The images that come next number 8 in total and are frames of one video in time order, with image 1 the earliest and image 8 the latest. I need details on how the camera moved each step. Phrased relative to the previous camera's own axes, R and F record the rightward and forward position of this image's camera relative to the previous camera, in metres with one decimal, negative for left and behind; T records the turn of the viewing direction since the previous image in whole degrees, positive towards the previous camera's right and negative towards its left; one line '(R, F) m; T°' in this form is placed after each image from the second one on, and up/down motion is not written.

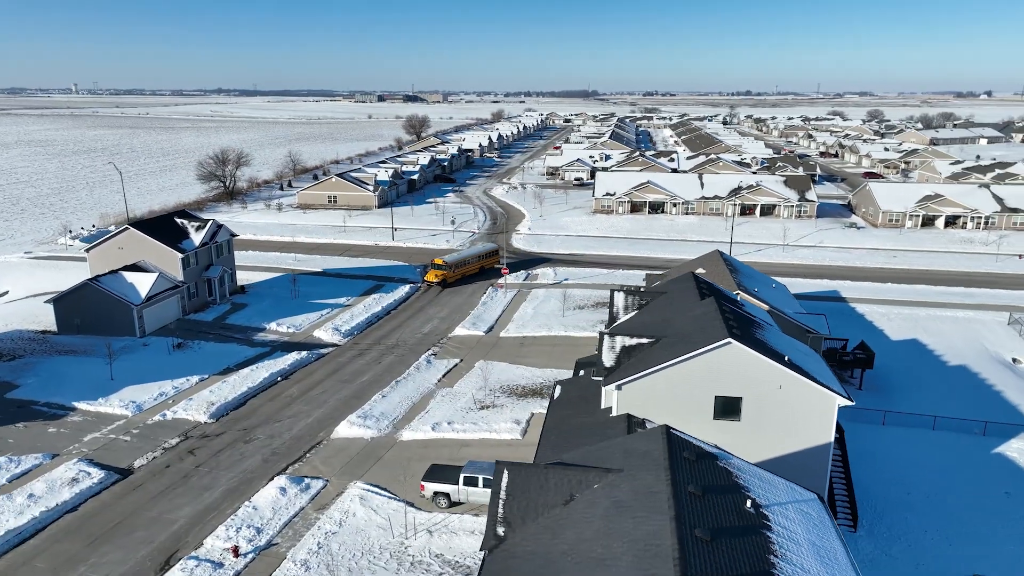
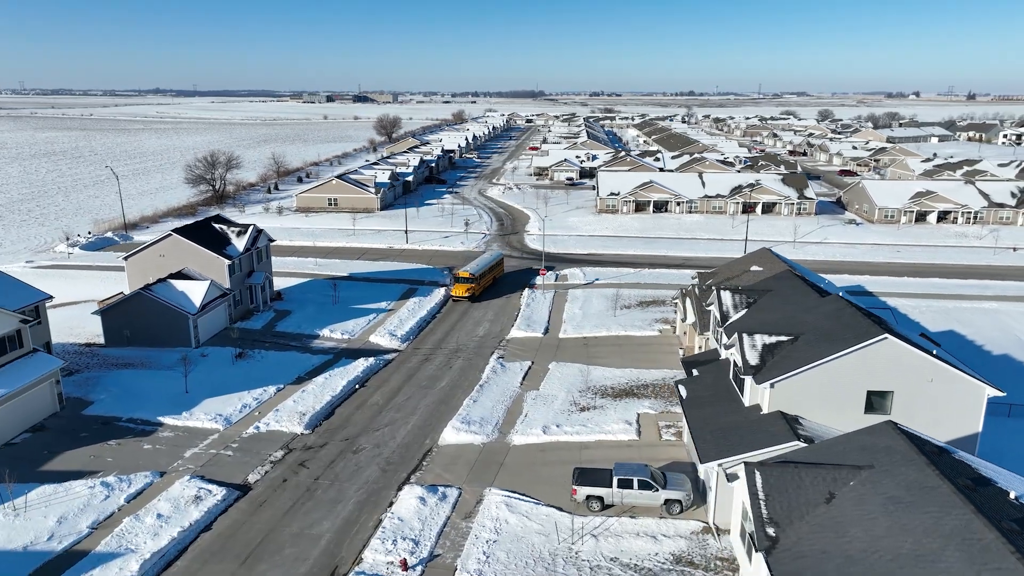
(-5.4, +0.3) m; +4°
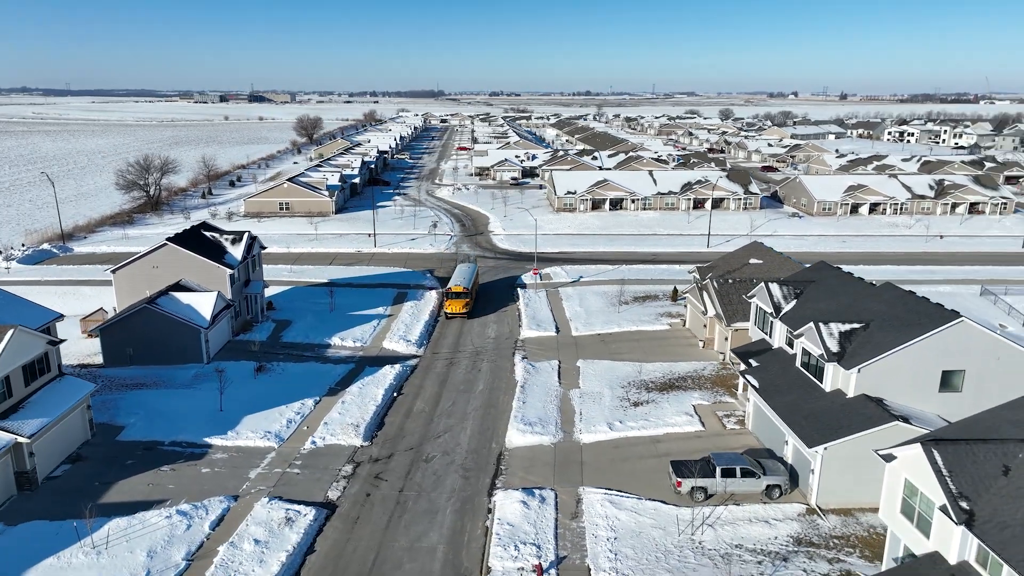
(-5.3, +0.4) m; +8°
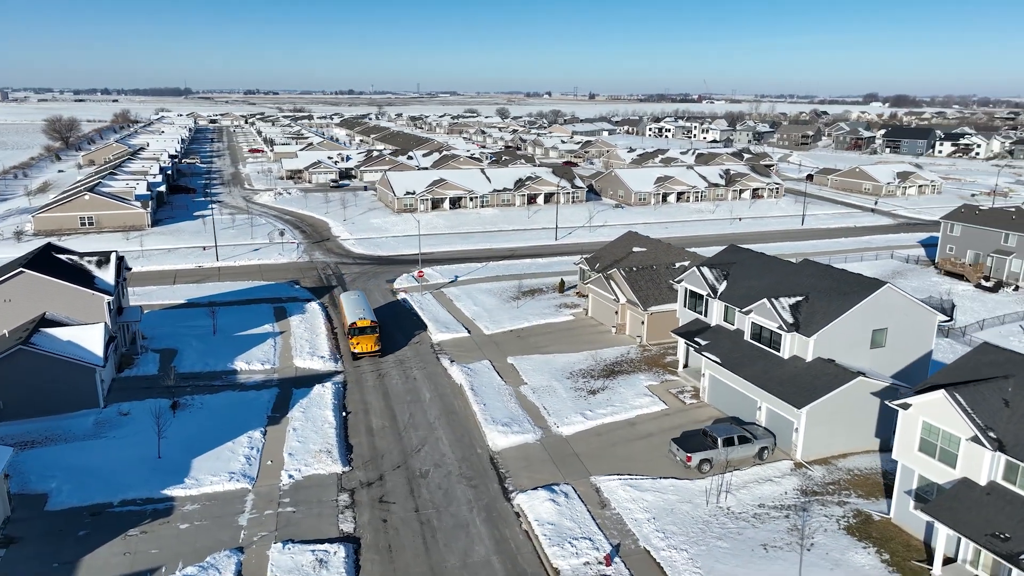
(-6.4, +1.1) m; +18°
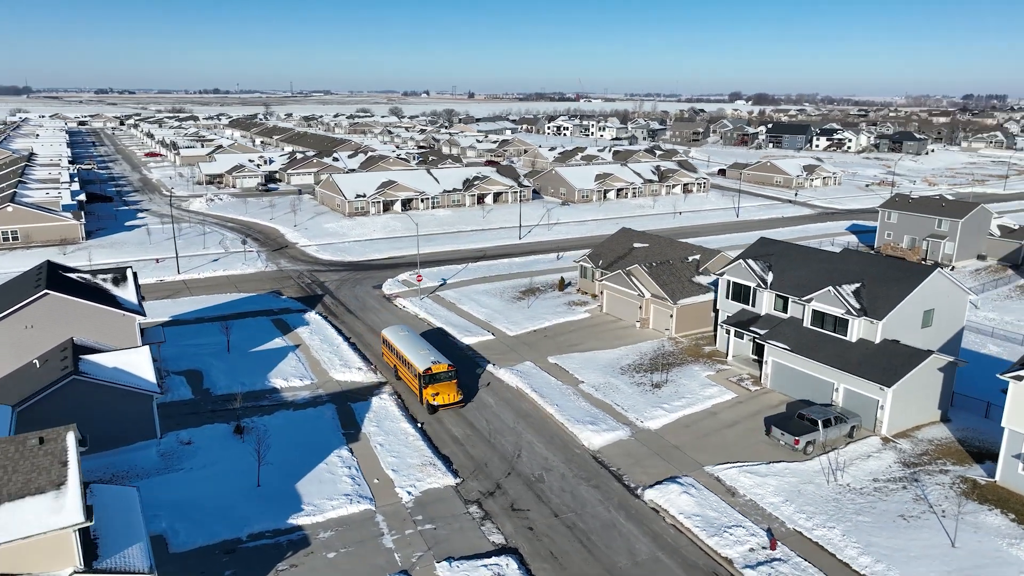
(-6.8, +0.6) m; +9°
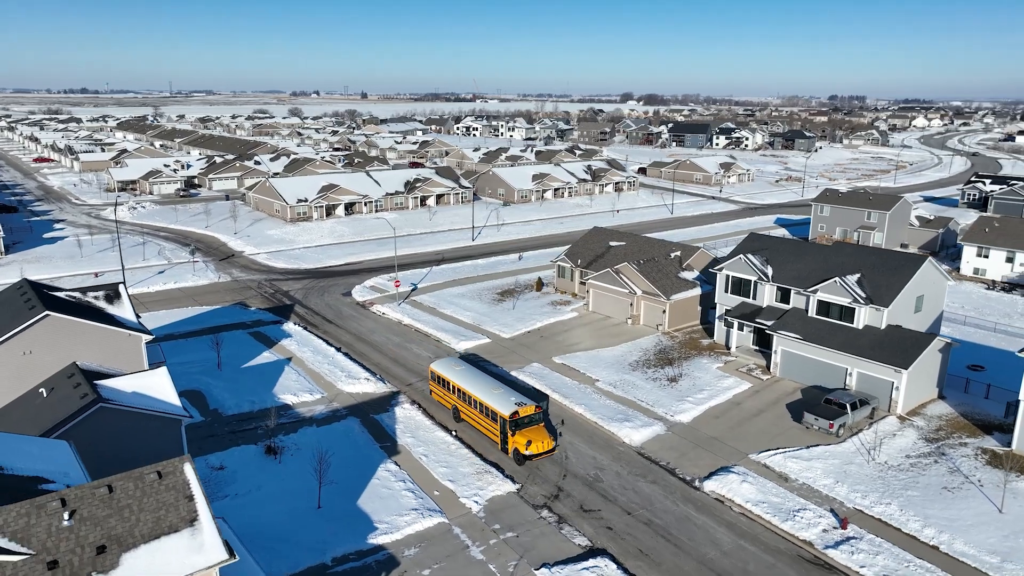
(-4.6, +0.4) m; +8°
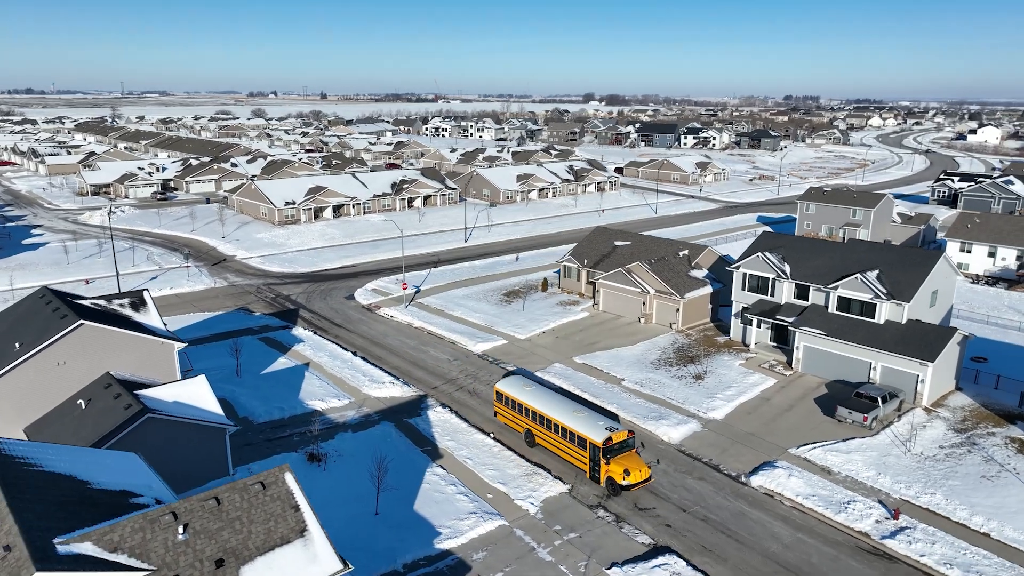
(-2.6, +0.1) m; +3°
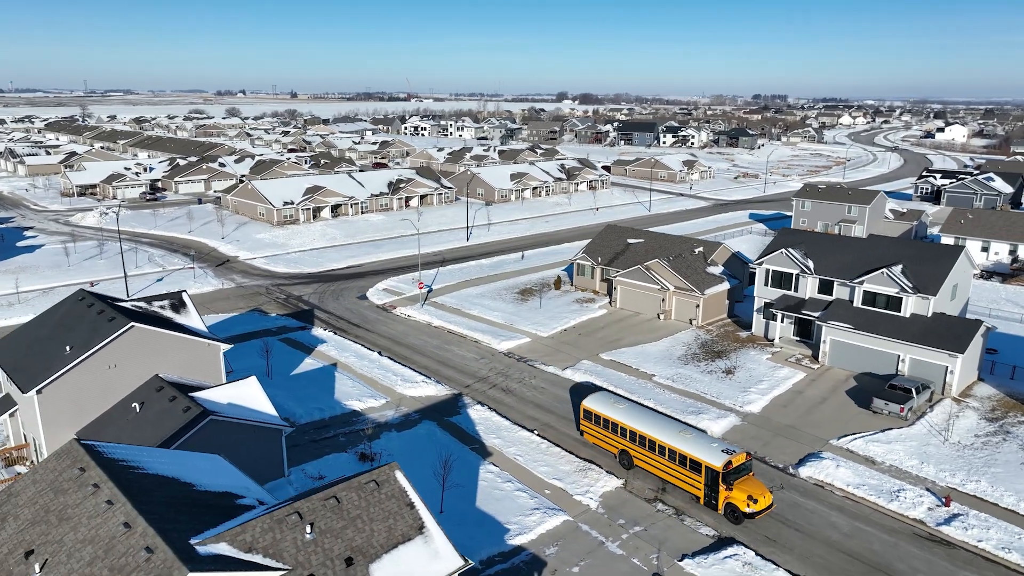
(-2.4, -0.1) m; +2°
